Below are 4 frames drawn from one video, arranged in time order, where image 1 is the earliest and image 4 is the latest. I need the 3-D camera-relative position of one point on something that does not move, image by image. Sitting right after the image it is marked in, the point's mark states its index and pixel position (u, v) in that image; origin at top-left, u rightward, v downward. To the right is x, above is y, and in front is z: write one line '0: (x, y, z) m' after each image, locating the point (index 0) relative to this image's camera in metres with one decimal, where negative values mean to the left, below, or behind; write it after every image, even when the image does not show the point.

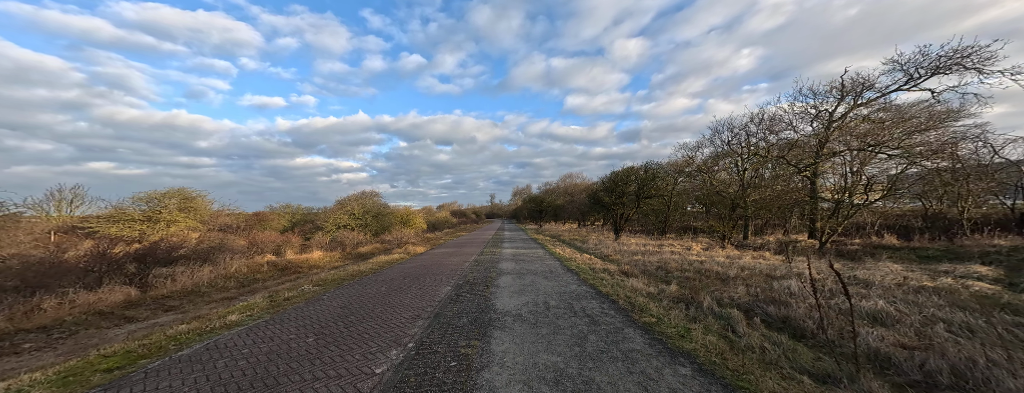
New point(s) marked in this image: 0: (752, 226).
0: (+13.6, -1.7, +18.1) m
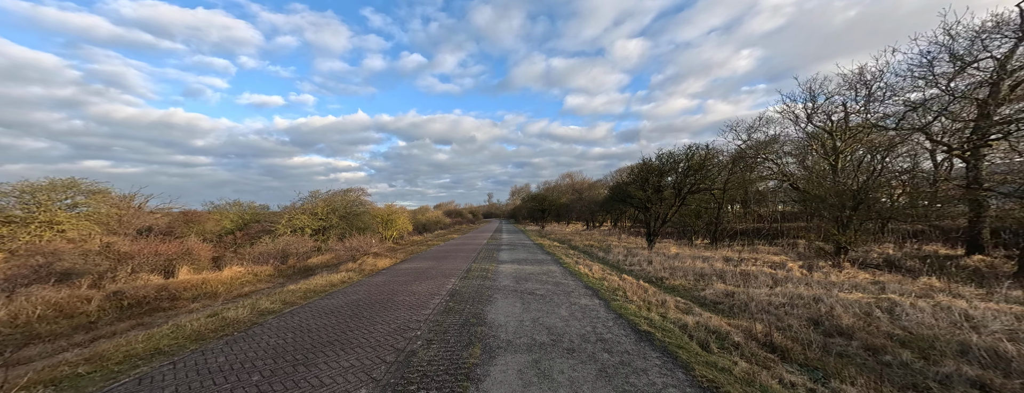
0: (+13.6, -1.4, +13.1) m
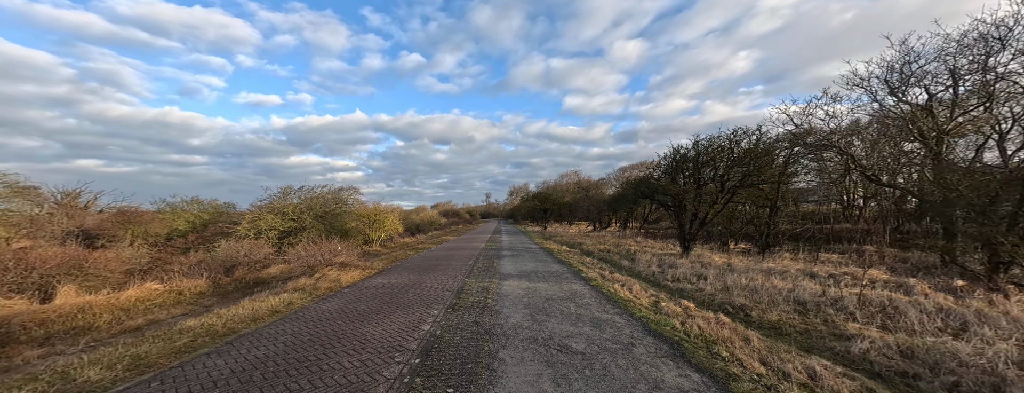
0: (+13.8, -1.3, +10.3) m
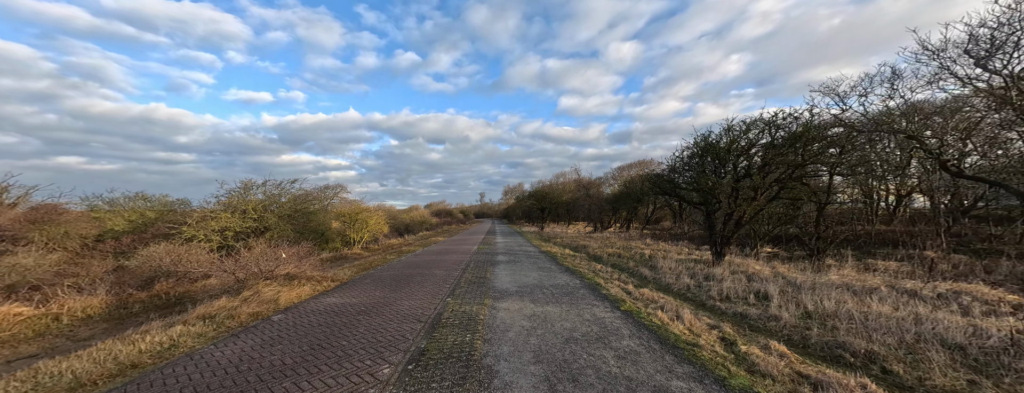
0: (+13.8, -1.2, +8.3) m
